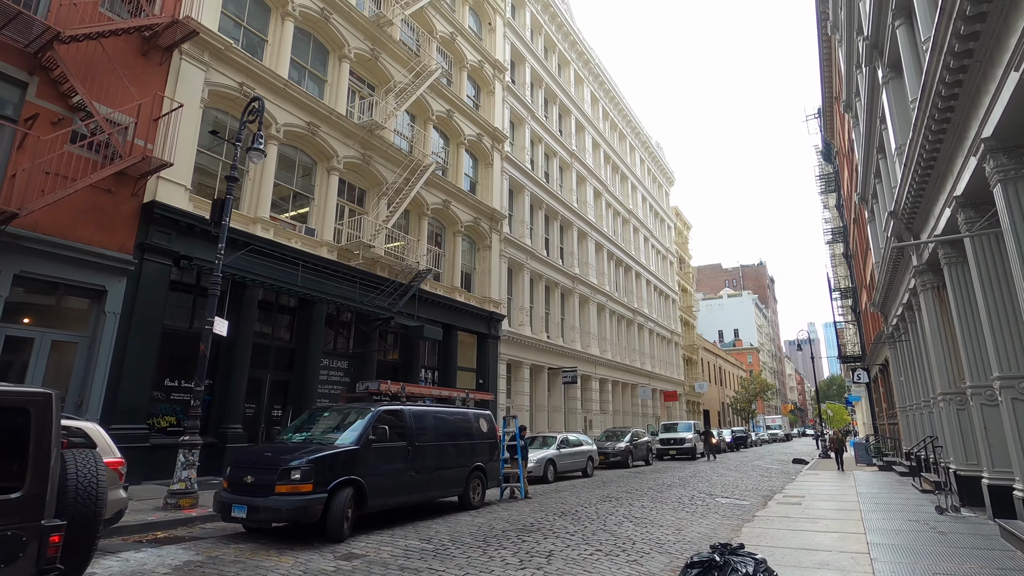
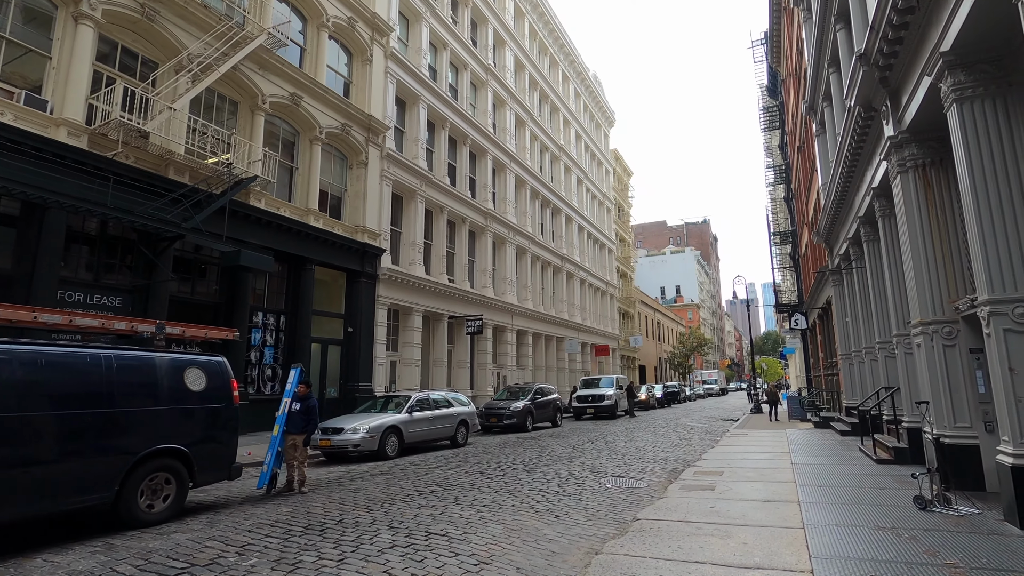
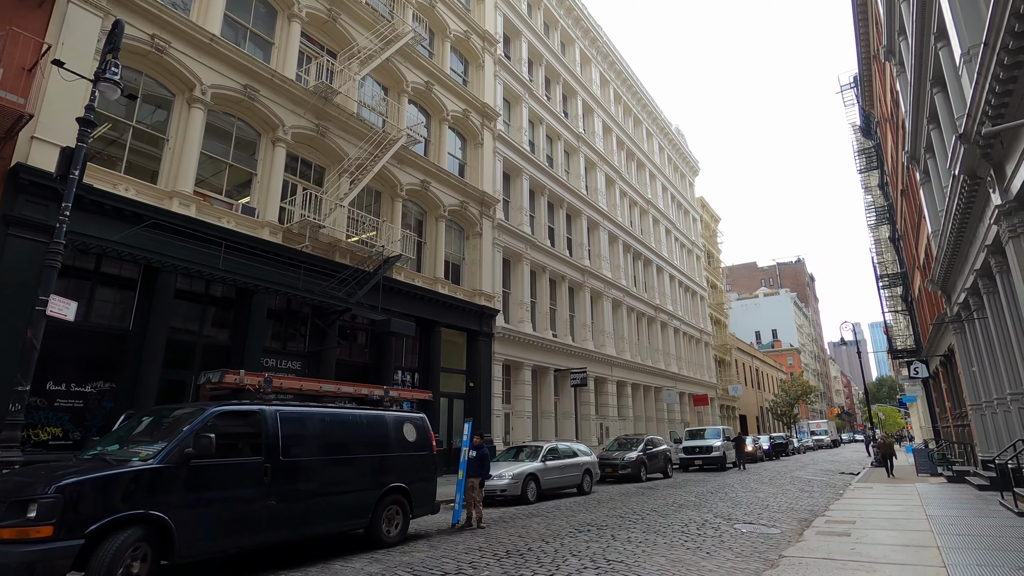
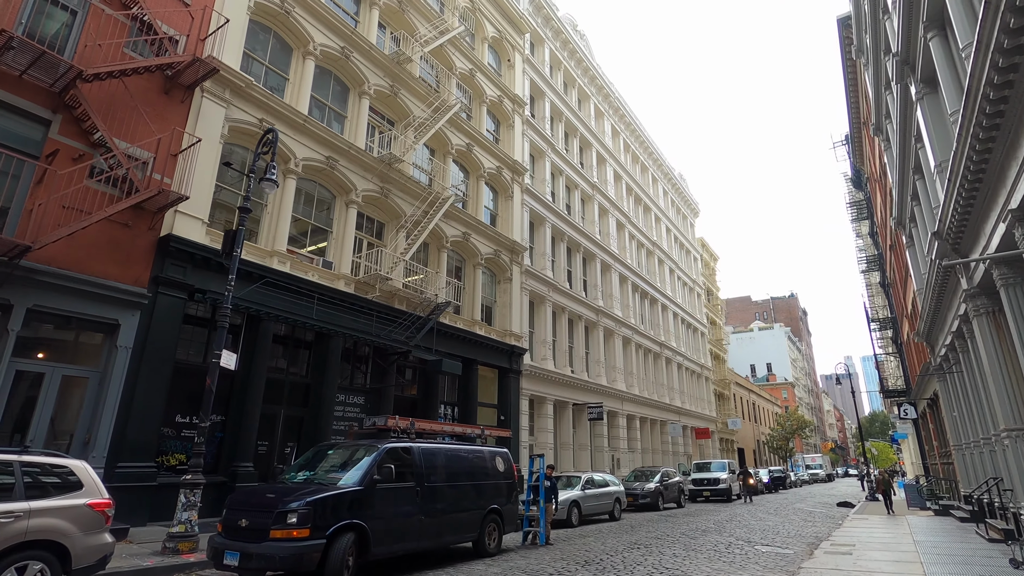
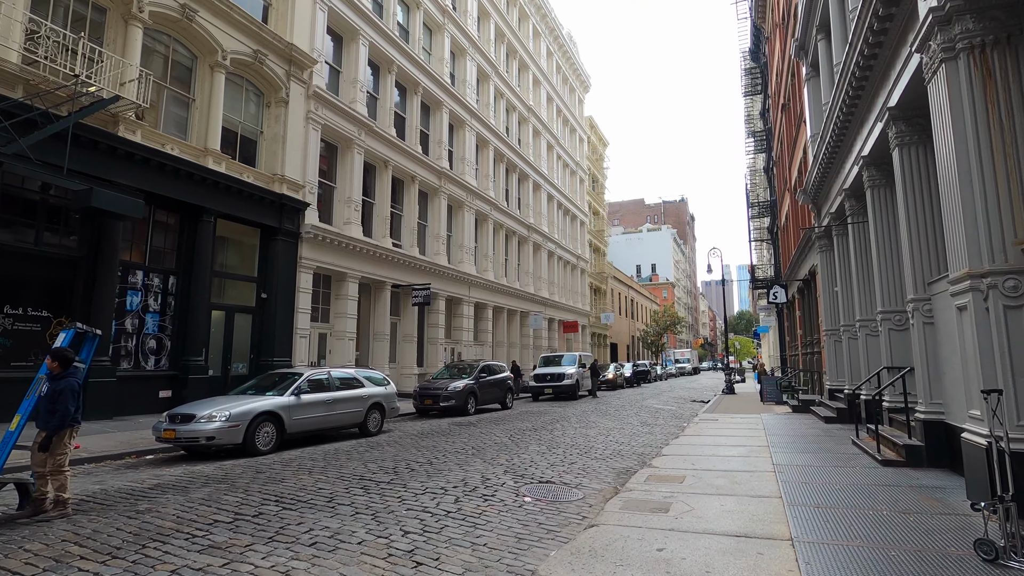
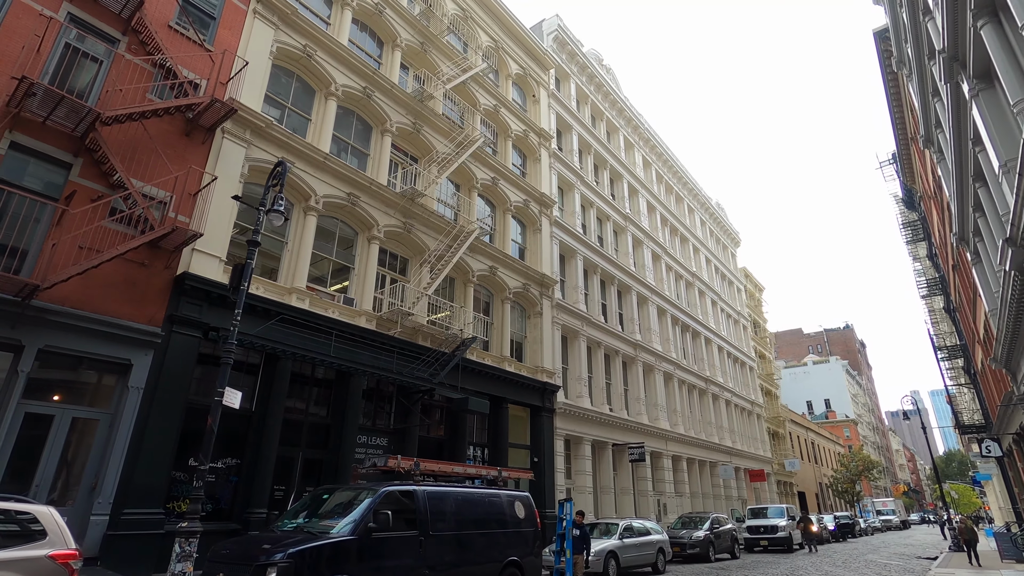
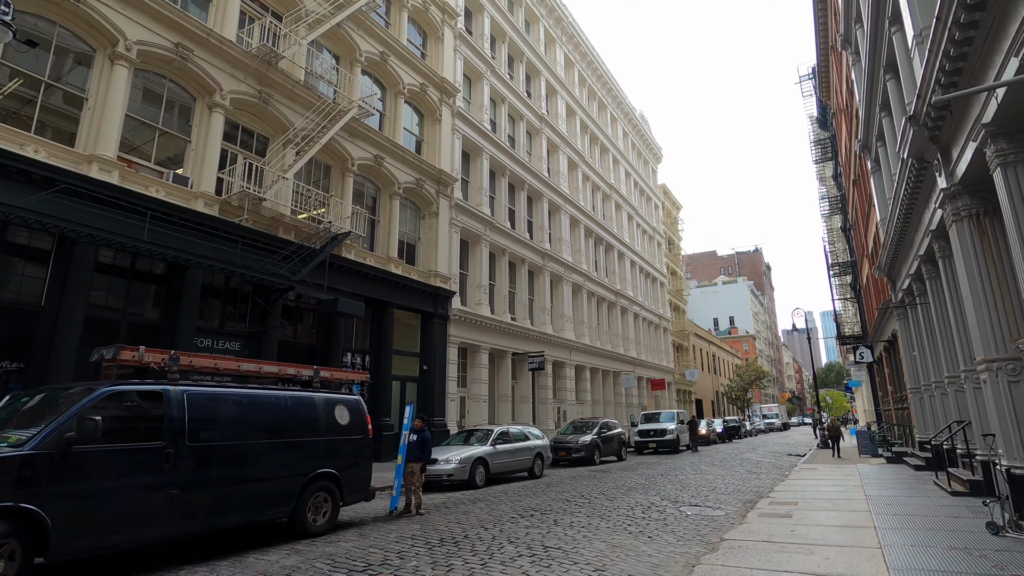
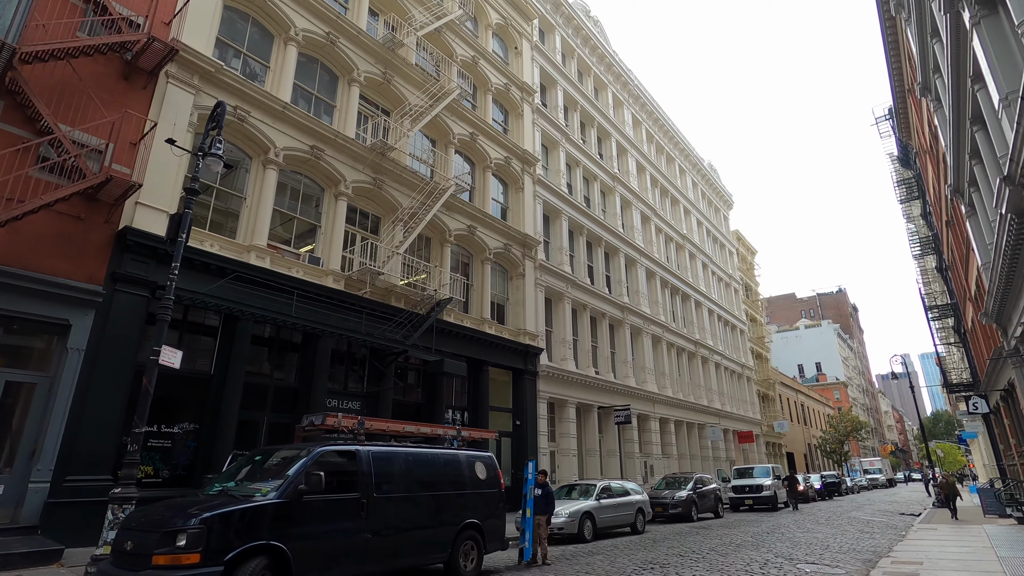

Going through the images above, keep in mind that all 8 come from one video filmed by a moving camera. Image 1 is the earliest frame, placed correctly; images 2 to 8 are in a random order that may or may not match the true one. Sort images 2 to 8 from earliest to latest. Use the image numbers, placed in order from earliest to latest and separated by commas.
4, 6, 8, 3, 7, 2, 5
